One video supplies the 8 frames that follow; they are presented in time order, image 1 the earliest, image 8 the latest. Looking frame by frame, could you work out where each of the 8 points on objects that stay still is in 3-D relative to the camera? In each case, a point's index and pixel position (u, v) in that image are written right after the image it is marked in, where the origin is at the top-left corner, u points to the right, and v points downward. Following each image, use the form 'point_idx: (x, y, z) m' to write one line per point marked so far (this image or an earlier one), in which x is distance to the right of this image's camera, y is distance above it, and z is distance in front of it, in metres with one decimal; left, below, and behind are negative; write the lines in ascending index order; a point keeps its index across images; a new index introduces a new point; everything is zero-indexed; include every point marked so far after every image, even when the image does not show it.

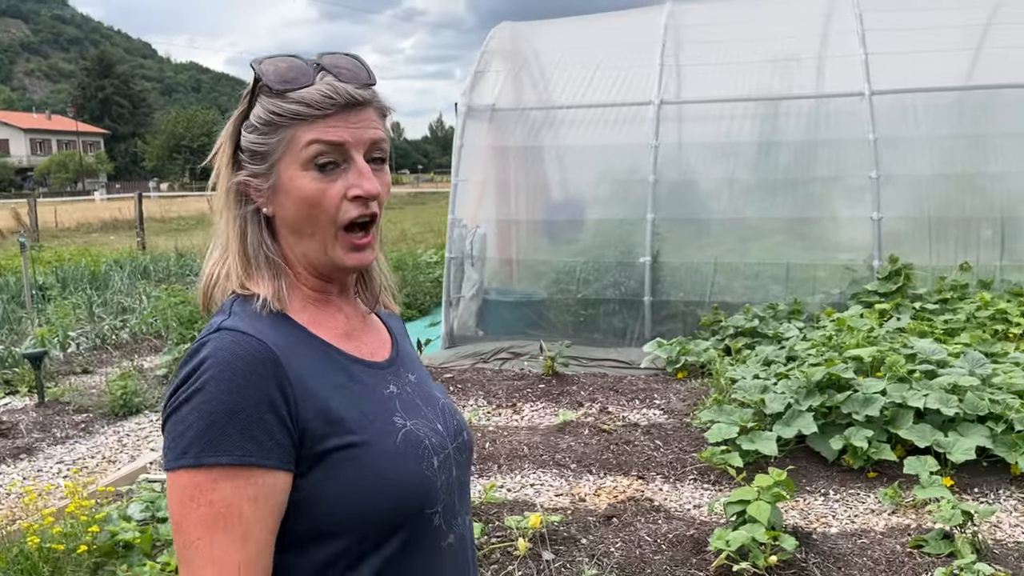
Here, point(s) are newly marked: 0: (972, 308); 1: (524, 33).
0: (+3.0, -0.1, +5.6) m
1: (+0.2, +2.6, +8.6) m
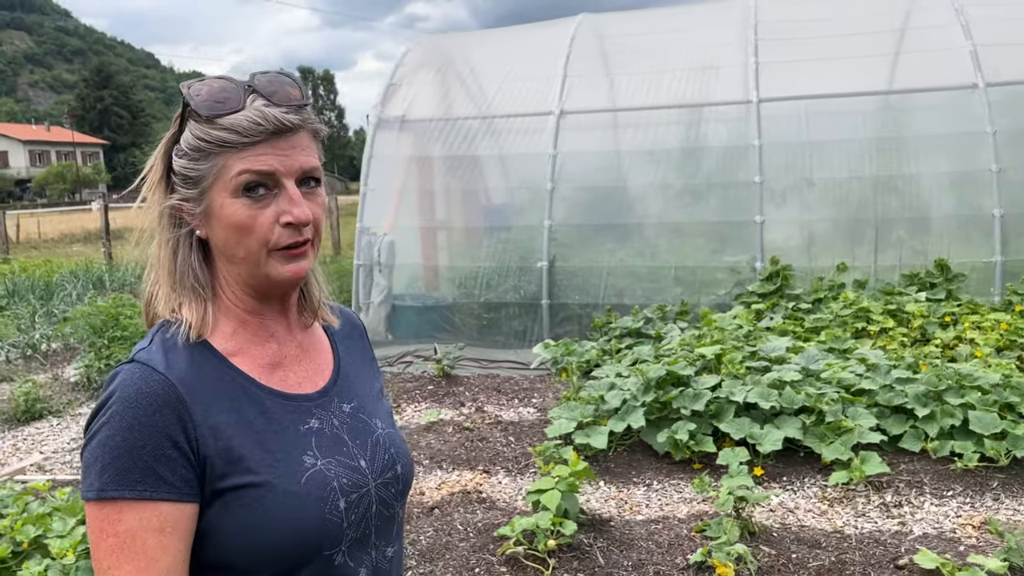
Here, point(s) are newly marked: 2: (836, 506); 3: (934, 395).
0: (+2.2, -0.1, +5.8) m
1: (-0.6, +2.5, +8.9) m
2: (+1.4, -0.9, +3.7) m
3: (+2.1, -0.5, +4.2) m
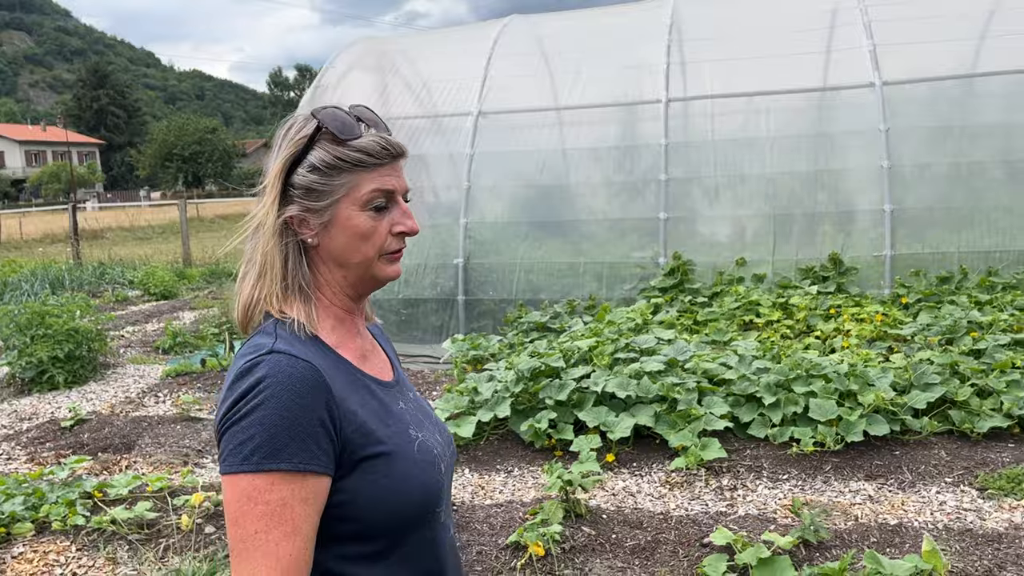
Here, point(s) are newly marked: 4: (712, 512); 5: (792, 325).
0: (+1.5, -0.1, +6.0) m
1: (-1.3, +2.5, +9.0) m
2: (+0.7, -0.9, +3.9) m
3: (+1.4, -0.5, +4.3) m
4: (+0.9, -1.0, +3.6) m
5: (+1.8, -0.2, +5.6) m
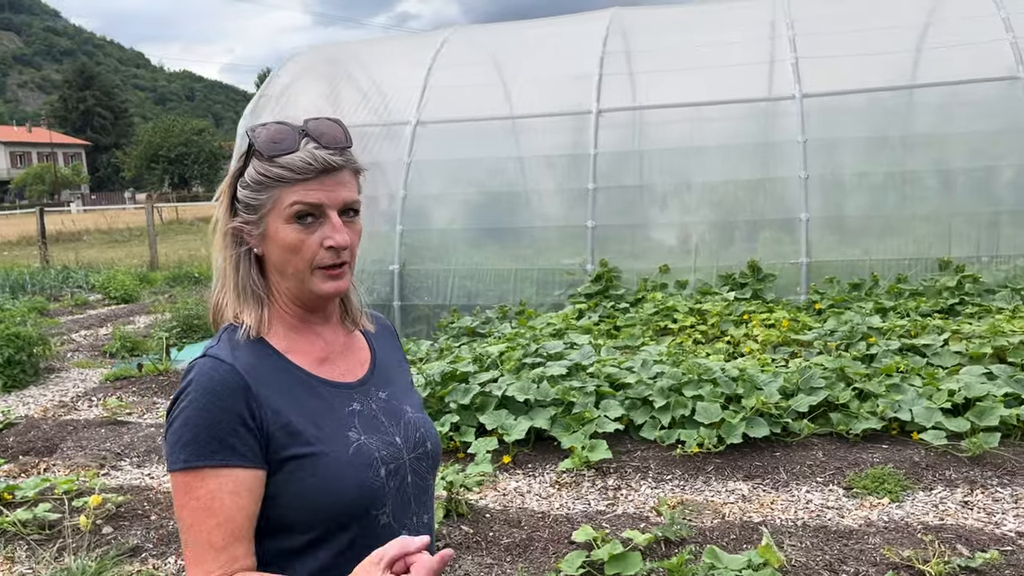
0: (+1.0, -0.1, +6.2) m
1: (-1.9, +2.5, +9.2) m
2: (+0.2, -1.0, +4.1) m
3: (+0.9, -0.5, +4.5) m
4: (+0.4, -1.0, +3.8) m
5: (+1.3, -0.3, +5.7) m
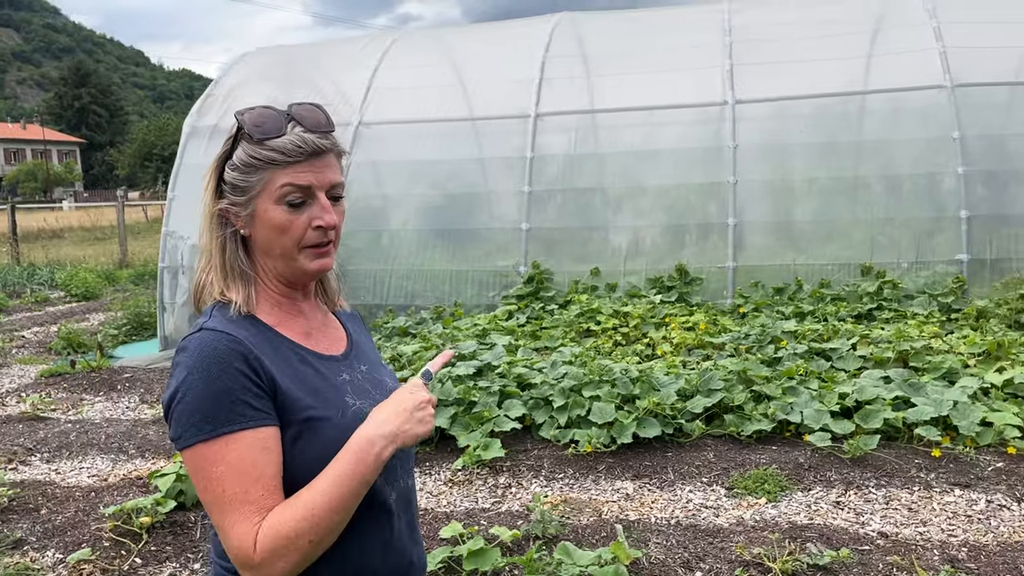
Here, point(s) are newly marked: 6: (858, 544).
0: (+0.5, -0.1, +6.2) m
1: (-2.4, +2.5, +9.2) m
2: (-0.3, -1.0, +4.1) m
3: (+0.3, -0.5, +4.6) m
4: (-0.2, -1.0, +3.9) m
5: (+0.8, -0.3, +5.8) m
6: (+1.4, -1.0, +3.3) m
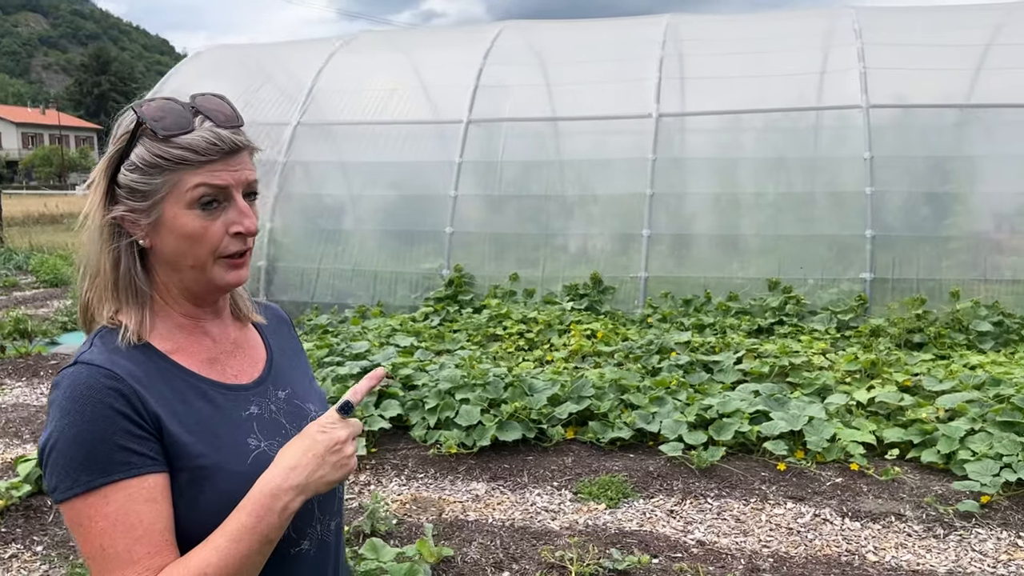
0: (-0.2, -0.2, +6.3) m
1: (-3.0, +2.6, +9.4) m
2: (-1.0, -1.0, +4.2) m
3: (-0.3, -0.6, +4.7) m
4: (-0.9, -1.0, +4.0) m
5: (+0.1, -0.3, +5.9) m
6: (+0.6, -1.1, +3.4) m
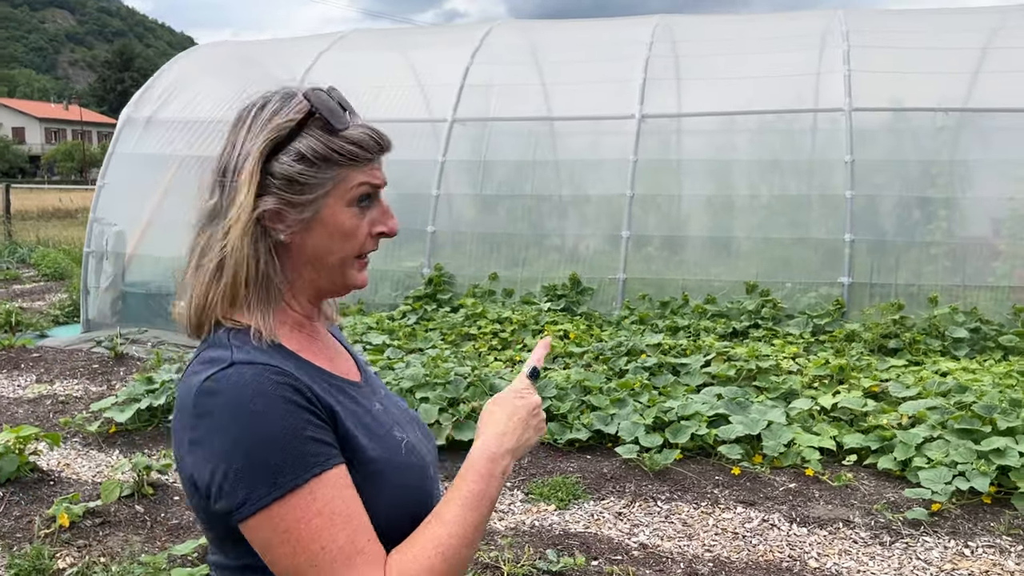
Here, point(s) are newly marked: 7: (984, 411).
0: (-0.4, -0.2, +6.3) m
1: (-3.0, +2.6, +9.4) m
2: (-1.2, -1.0, +4.3) m
3: (-0.5, -0.6, +4.7) m
4: (-1.1, -1.0, +4.0) m
5: (-0.1, -0.3, +5.9) m
6: (+0.4, -1.1, +3.4) m
7: (+2.3, -0.6, +4.1) m
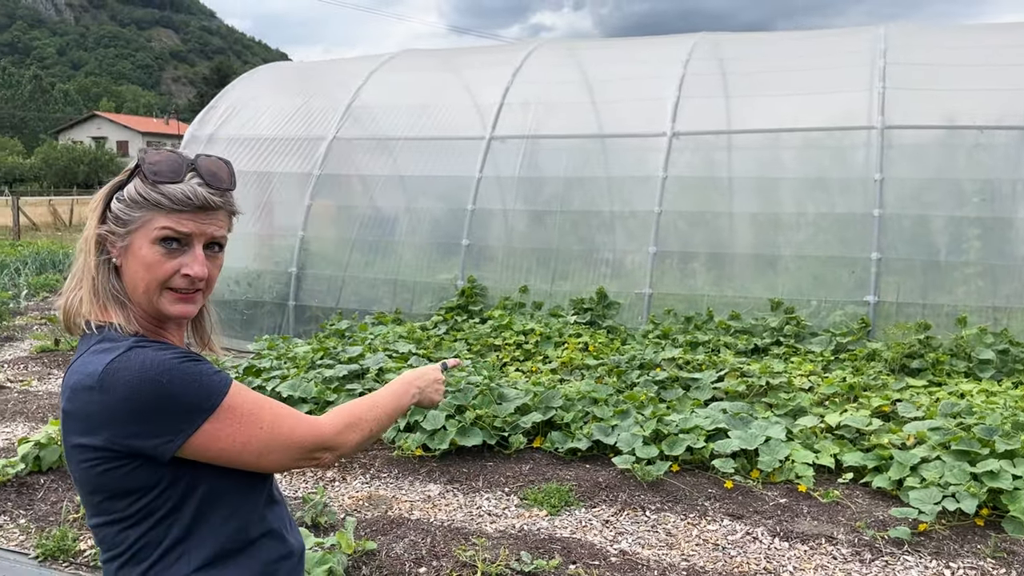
0: (-0.2, -0.3, +6.5) m
1: (-2.5, +2.5, +9.9) m
2: (-1.2, -1.0, +4.5) m
3: (-0.5, -0.6, +4.9) m
4: (-1.1, -1.0, +4.3) m
5: (+0.1, -0.4, +6.1) m
6: (+0.3, -1.1, +3.6) m
7: (+2.3, -0.7, +4.1) m
